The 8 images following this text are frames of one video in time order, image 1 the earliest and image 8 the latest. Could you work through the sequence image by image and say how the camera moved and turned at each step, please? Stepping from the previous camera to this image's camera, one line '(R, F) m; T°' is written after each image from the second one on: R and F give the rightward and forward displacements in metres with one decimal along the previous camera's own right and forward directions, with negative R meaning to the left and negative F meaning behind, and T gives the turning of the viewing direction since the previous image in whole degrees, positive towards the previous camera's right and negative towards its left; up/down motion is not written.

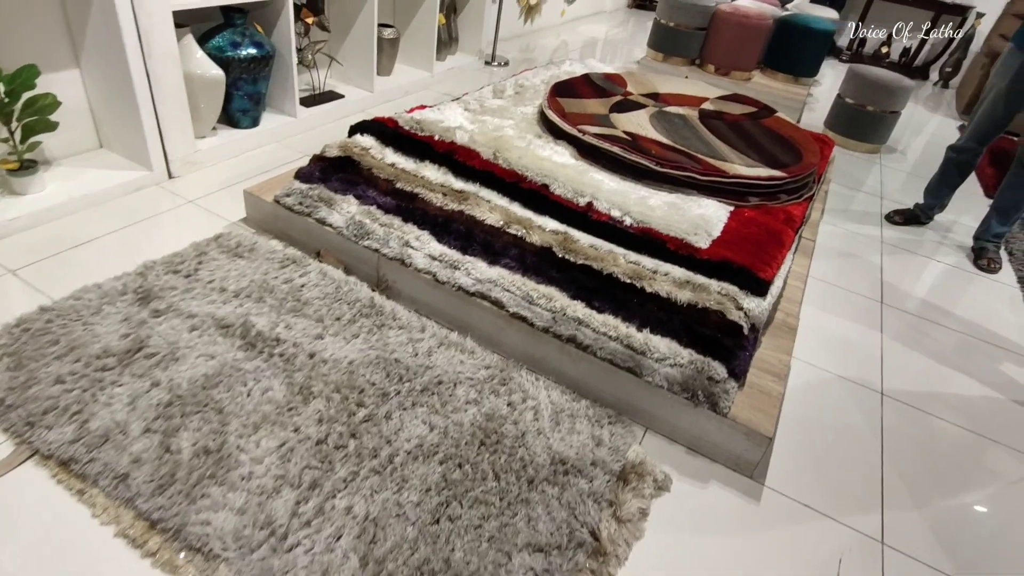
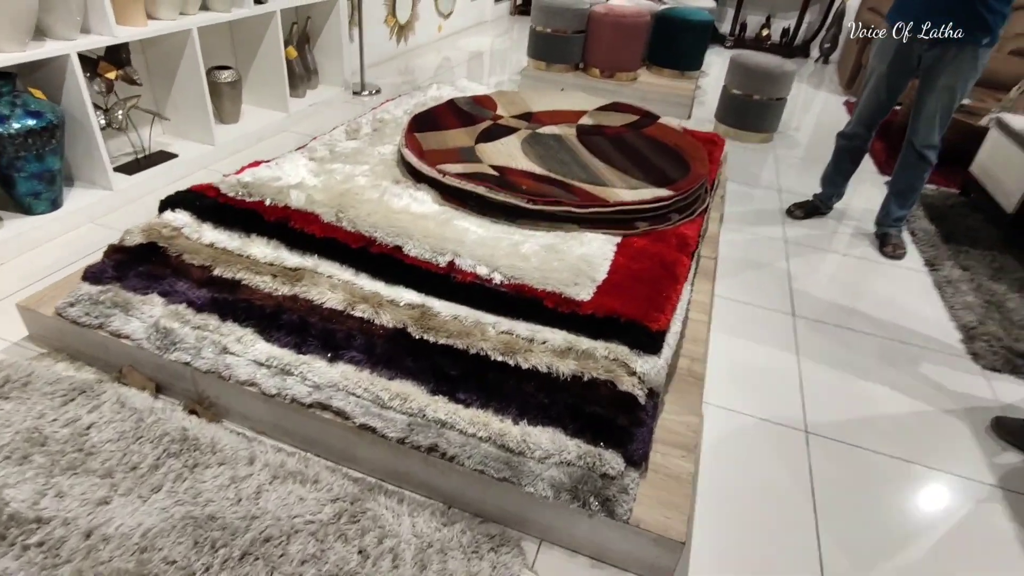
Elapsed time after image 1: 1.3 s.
(+0.2, +0.2) m; +6°
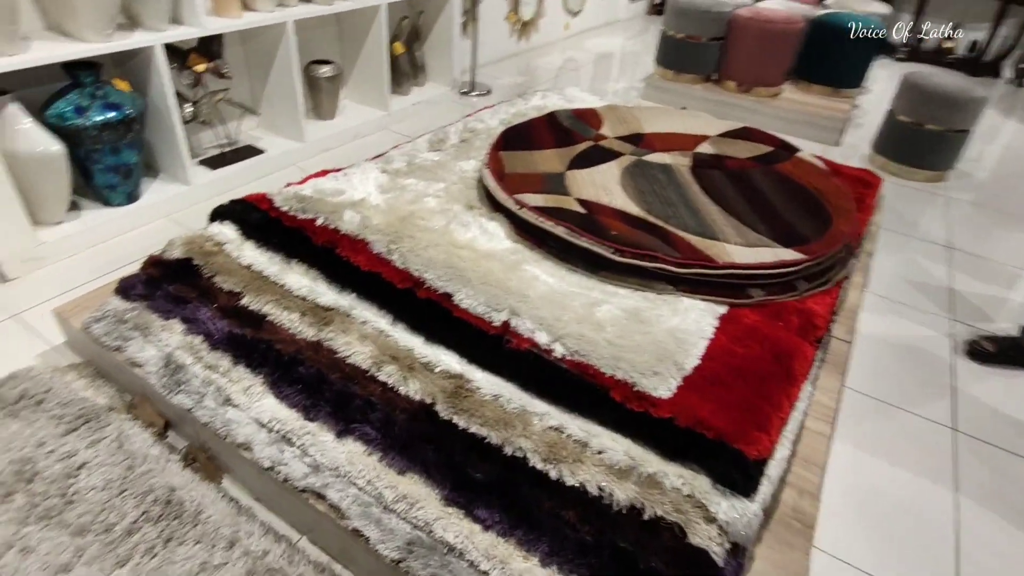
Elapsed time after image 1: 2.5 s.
(+0.1, +0.3) m; -10°
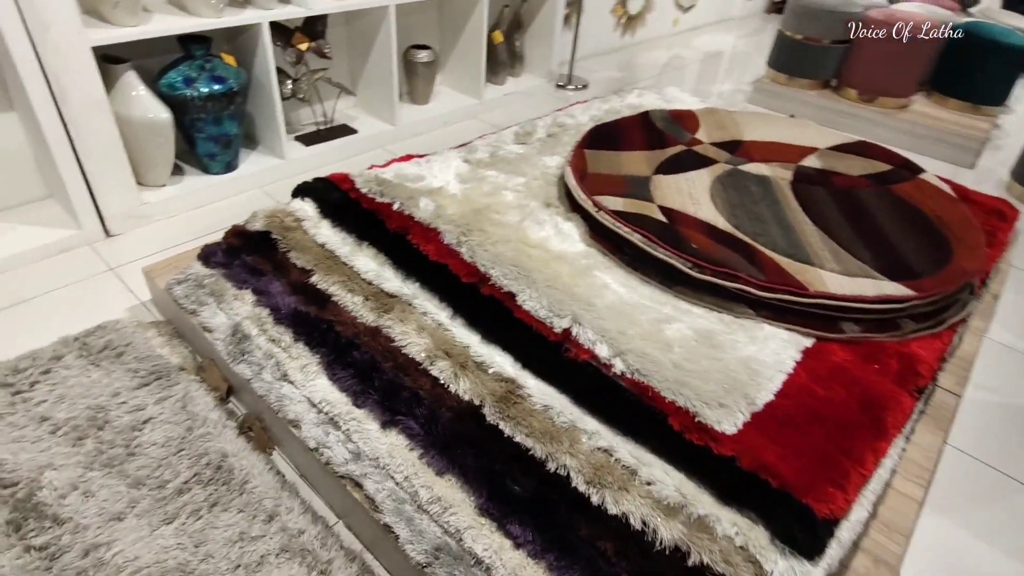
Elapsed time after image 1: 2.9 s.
(0.0, +0.1) m; -8°
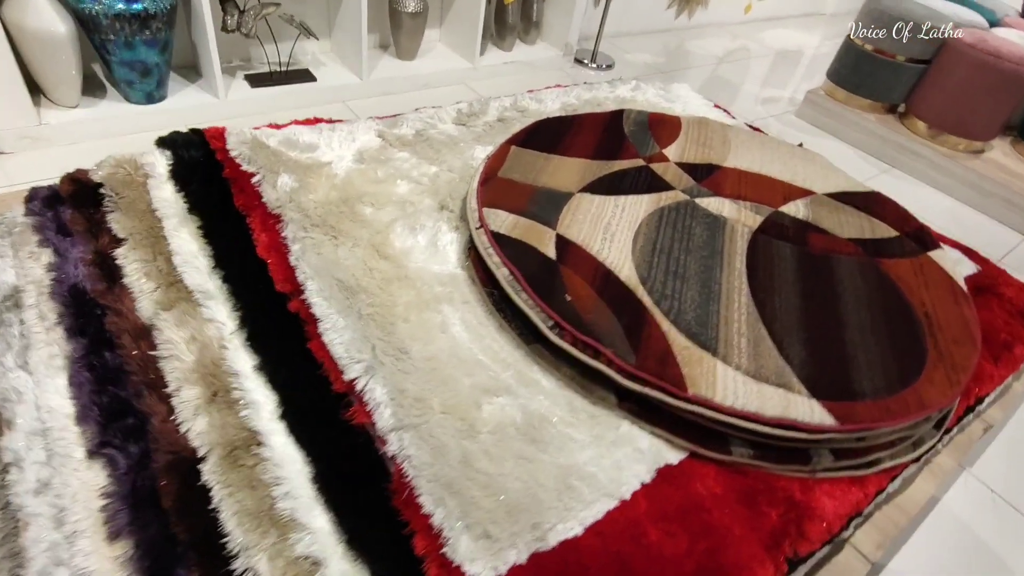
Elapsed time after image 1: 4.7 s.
(+0.4, +0.3) m; -6°
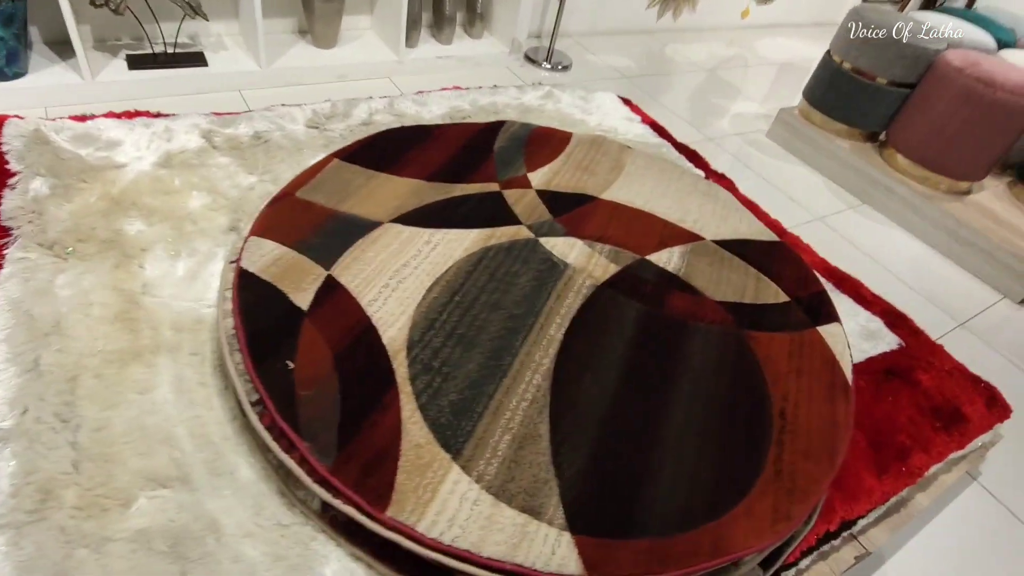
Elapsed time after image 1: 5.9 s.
(+0.4, +0.2) m; -3°
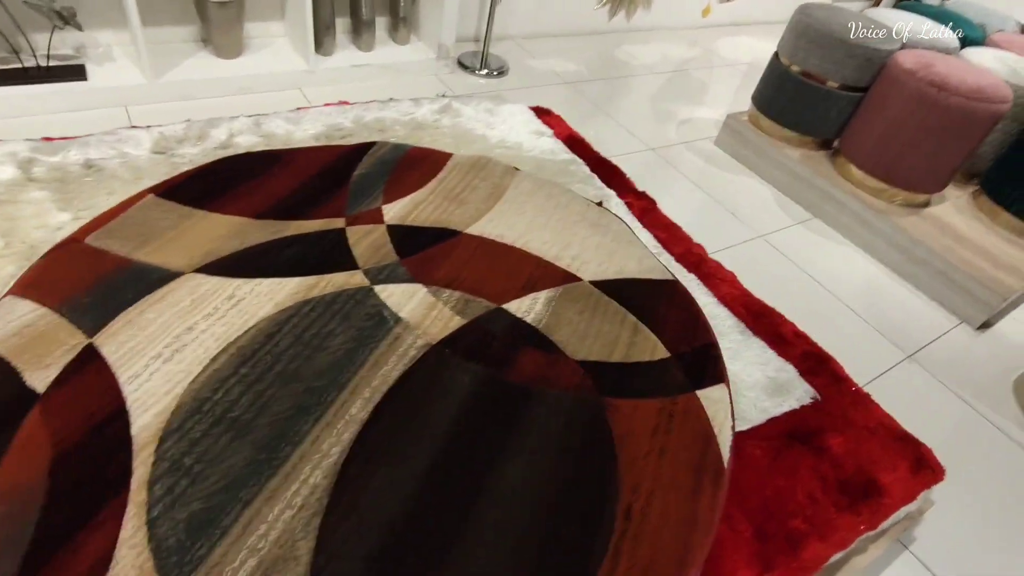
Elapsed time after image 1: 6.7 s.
(+0.3, +0.2) m; 0°
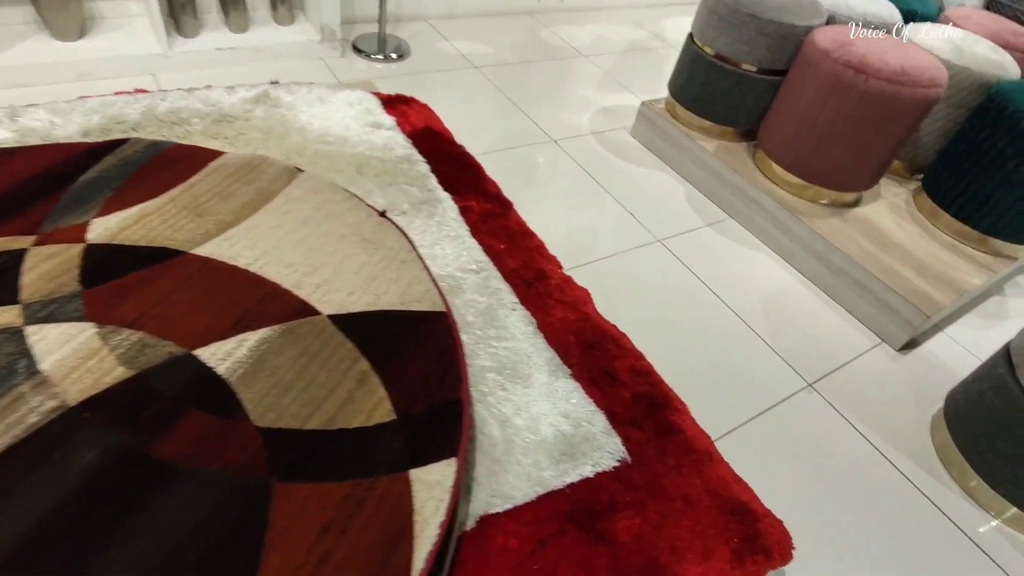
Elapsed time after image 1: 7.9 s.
(+0.4, +0.2) m; -1°
